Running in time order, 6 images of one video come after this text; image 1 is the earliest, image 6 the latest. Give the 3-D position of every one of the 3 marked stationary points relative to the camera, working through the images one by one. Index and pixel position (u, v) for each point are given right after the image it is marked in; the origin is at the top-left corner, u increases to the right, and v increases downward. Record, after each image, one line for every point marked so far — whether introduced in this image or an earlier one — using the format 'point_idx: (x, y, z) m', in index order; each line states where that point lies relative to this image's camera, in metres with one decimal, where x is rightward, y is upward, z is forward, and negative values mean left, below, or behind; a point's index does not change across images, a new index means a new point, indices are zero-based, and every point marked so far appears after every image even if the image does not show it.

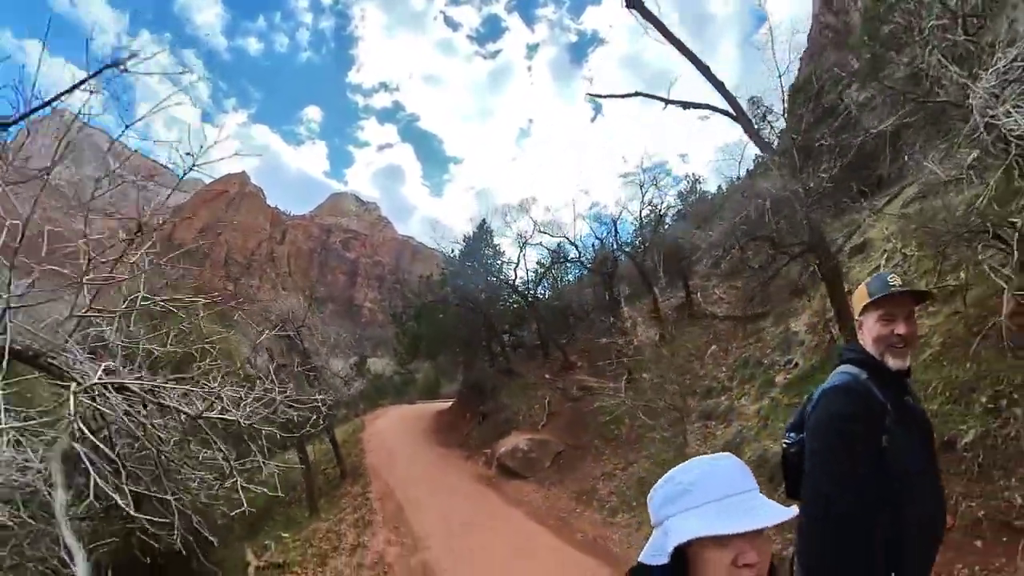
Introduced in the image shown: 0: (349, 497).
0: (-5.4, -6.4, +18.1) m
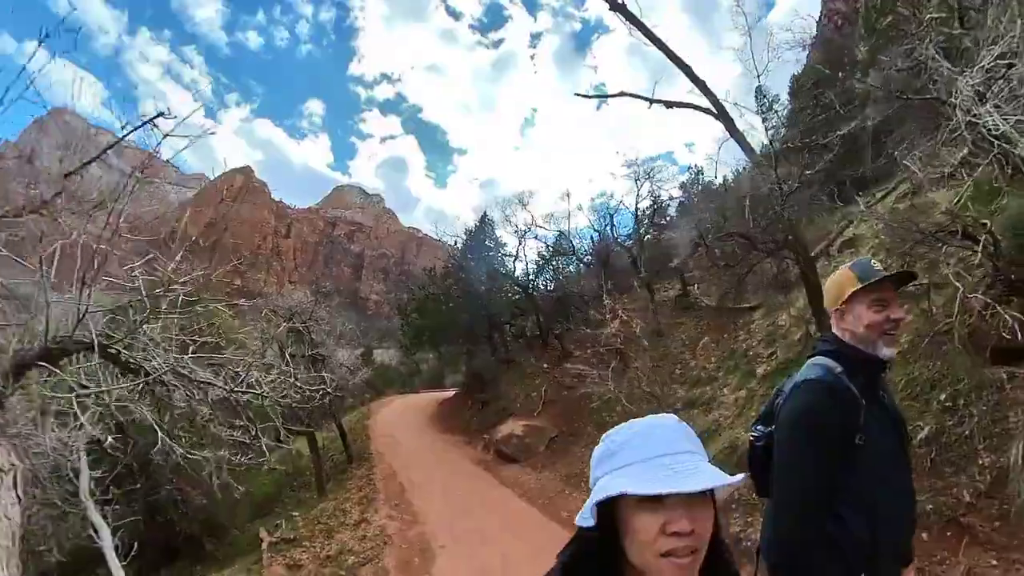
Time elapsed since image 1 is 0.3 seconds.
0: (-5.3, -6.2, +18.6) m
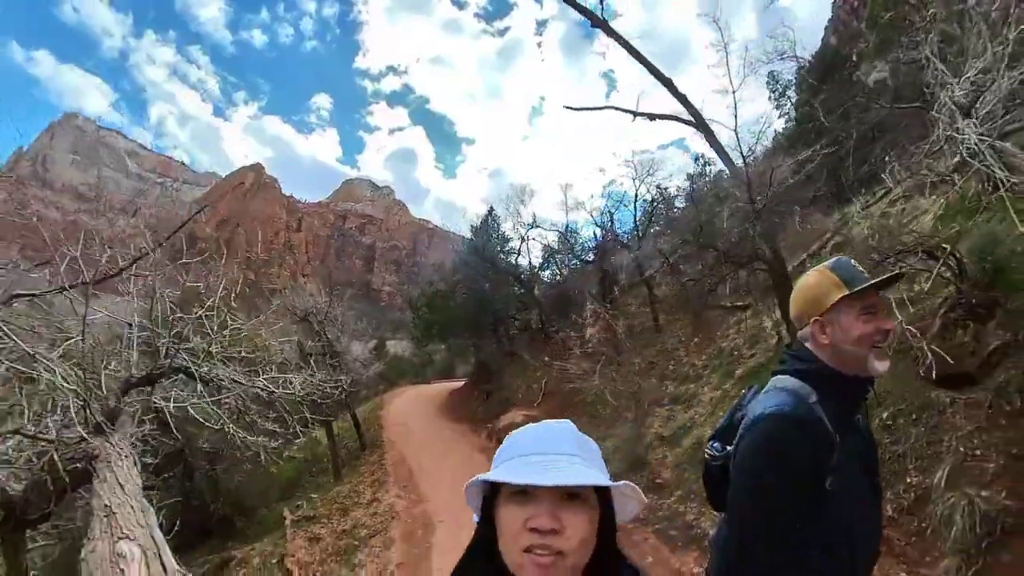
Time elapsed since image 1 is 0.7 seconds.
0: (-5.1, -6.1, +19.4) m
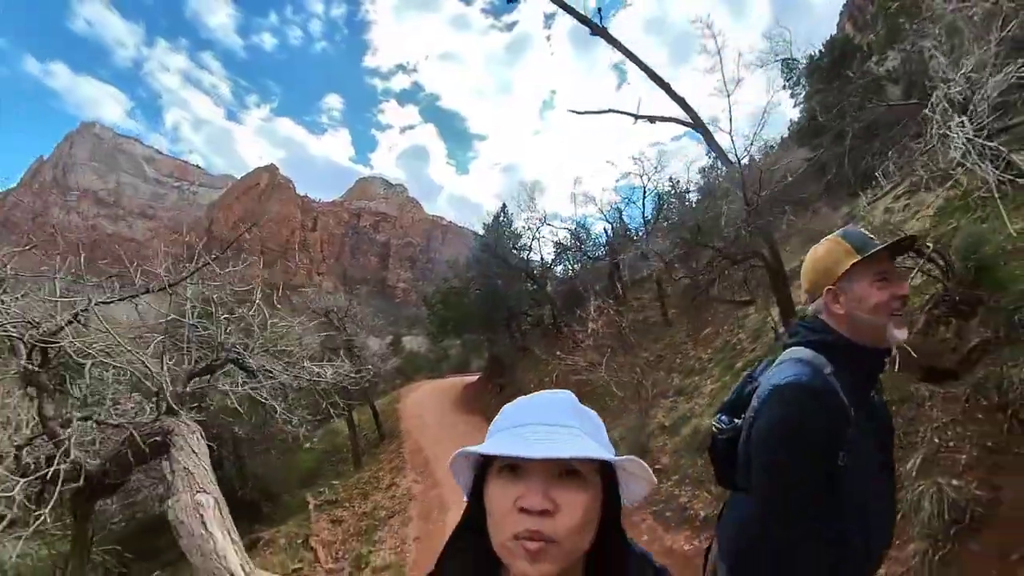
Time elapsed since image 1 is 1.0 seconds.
0: (-4.5, -6.0, +19.8) m
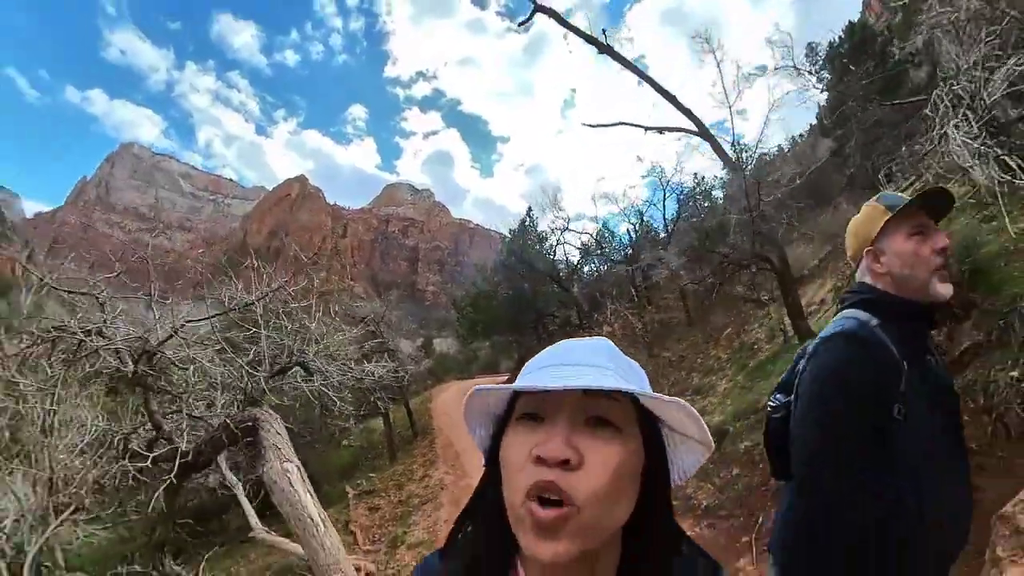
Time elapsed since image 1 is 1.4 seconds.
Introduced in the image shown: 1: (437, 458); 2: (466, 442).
0: (-3.5, -6.2, +20.5) m
1: (-2.5, -5.9, +18.4) m
2: (-1.6, -5.7, +19.4) m
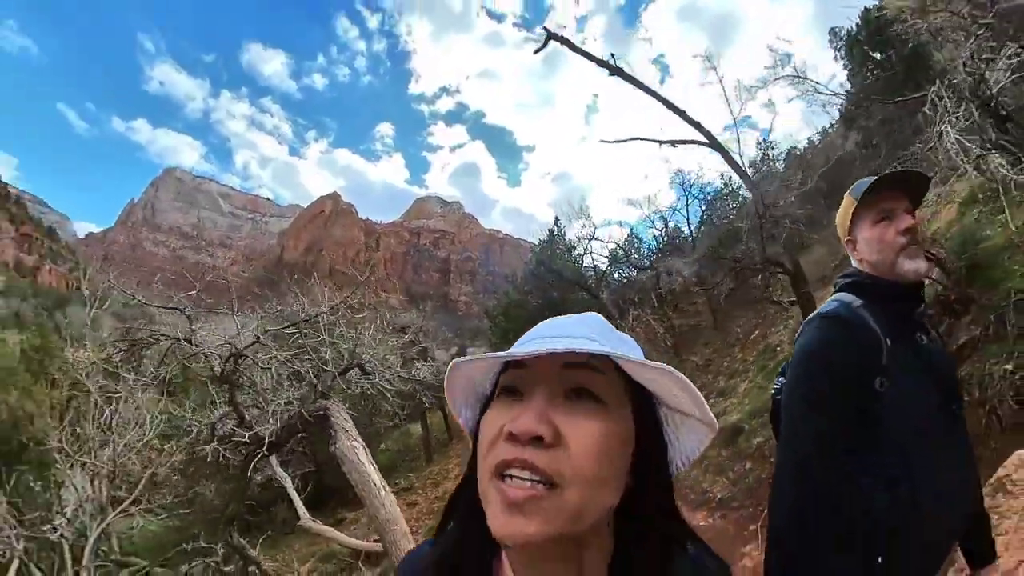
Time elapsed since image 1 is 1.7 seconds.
0: (-2.2, -6.6, +21.1) m
1: (-1.4, -6.3, +18.9) m
2: (-0.4, -6.1, +19.9) m
